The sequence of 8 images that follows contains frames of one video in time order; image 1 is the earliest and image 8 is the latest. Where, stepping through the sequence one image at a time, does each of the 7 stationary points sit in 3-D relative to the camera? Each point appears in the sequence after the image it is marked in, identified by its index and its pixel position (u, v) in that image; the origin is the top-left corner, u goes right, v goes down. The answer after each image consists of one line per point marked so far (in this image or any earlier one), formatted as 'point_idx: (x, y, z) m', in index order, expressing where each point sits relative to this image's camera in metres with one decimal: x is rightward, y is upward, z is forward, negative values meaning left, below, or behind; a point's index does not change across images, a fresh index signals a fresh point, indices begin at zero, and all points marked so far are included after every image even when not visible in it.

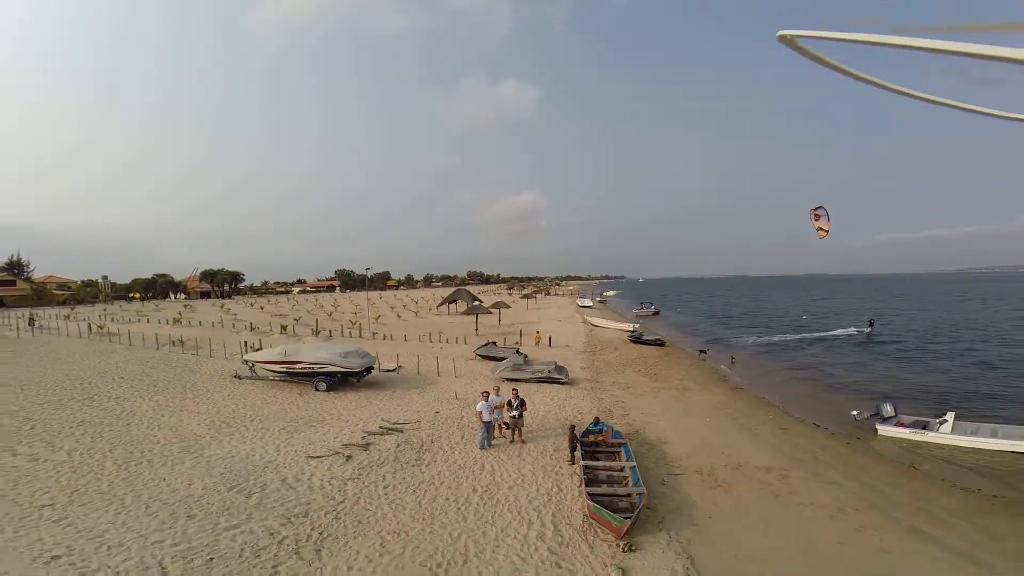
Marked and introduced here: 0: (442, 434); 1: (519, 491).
0: (-1.1, -2.4, +7.2) m
1: (+0.1, -2.5, +5.5) m
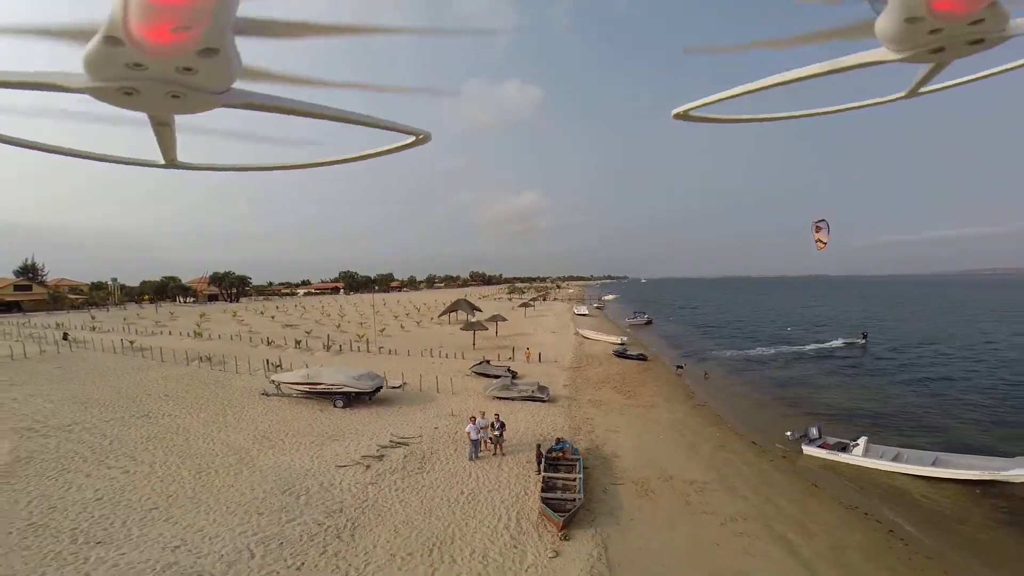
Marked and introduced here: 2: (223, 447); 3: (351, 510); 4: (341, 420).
0: (-1.5, -3.3, +9.0) m
1: (-0.2, -3.4, +7.3) m
2: (-5.8, -3.3, +8.9) m
3: (-2.3, -3.4, +6.5) m
4: (-4.1, -3.3, +10.6) m
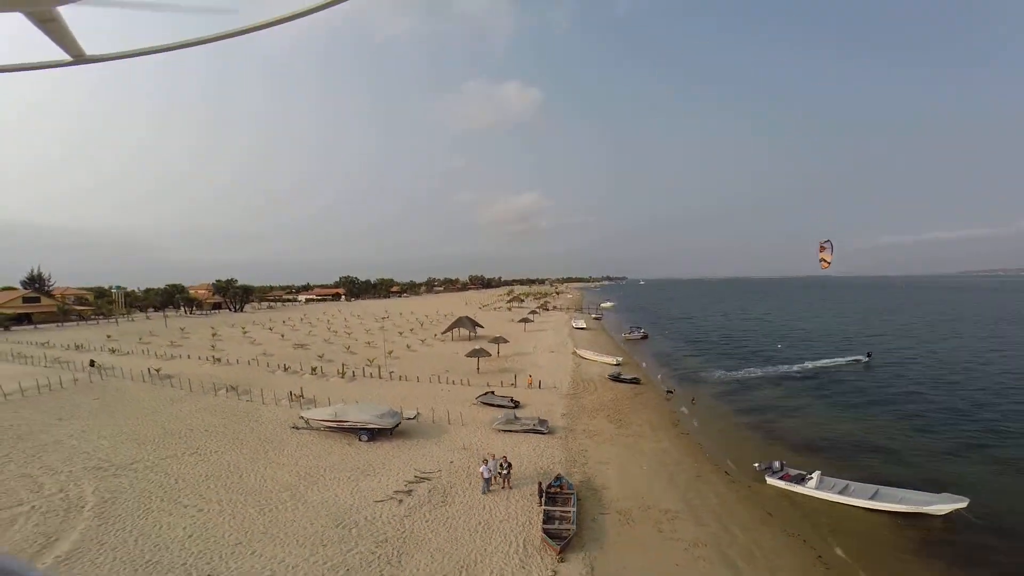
0: (-1.3, -4.8, +10.7) m
1: (-0.1, -4.8, +9.0) m
2: (-5.7, -4.8, +10.6) m
3: (-2.2, -4.8, +8.2) m
4: (-4.0, -4.8, +12.3) m
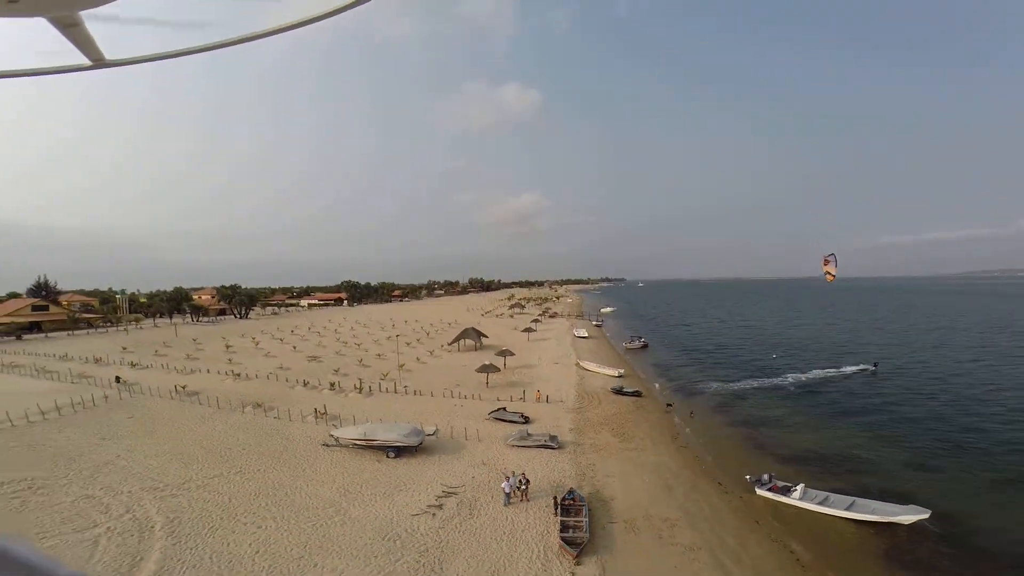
0: (-0.9, -5.7, +12.1) m
1: (+0.4, -5.7, +10.4) m
2: (-5.2, -5.8, +11.9) m
3: (-1.7, -5.8, +9.5) m
4: (-3.5, -5.7, +13.7) m
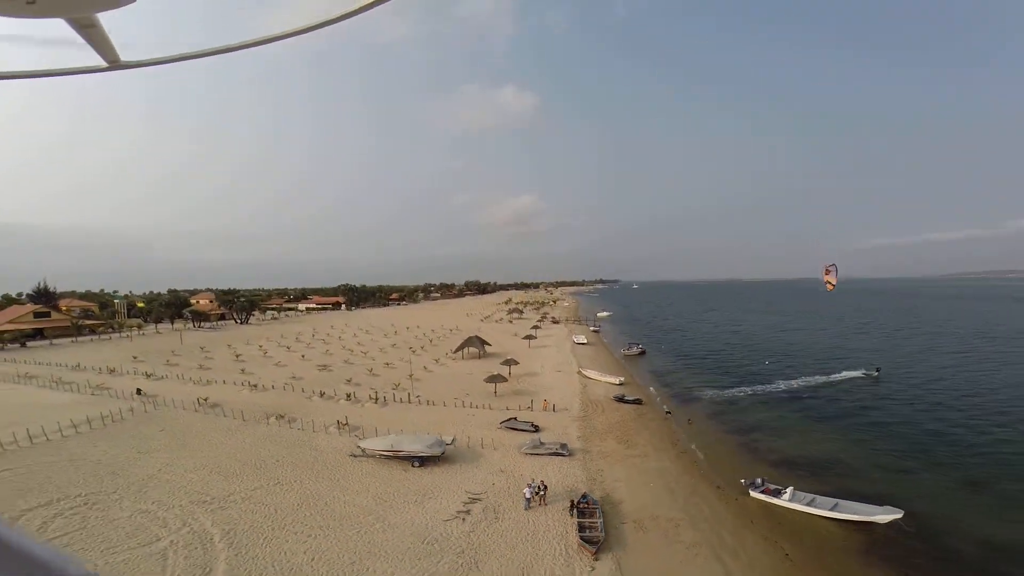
0: (-0.3, -6.5, +13.4) m
1: (+1.0, -6.5, +11.7) m
2: (-4.7, -6.5, +13.2) m
3: (-1.1, -6.5, +10.8) m
4: (-3.0, -6.5, +14.9) m
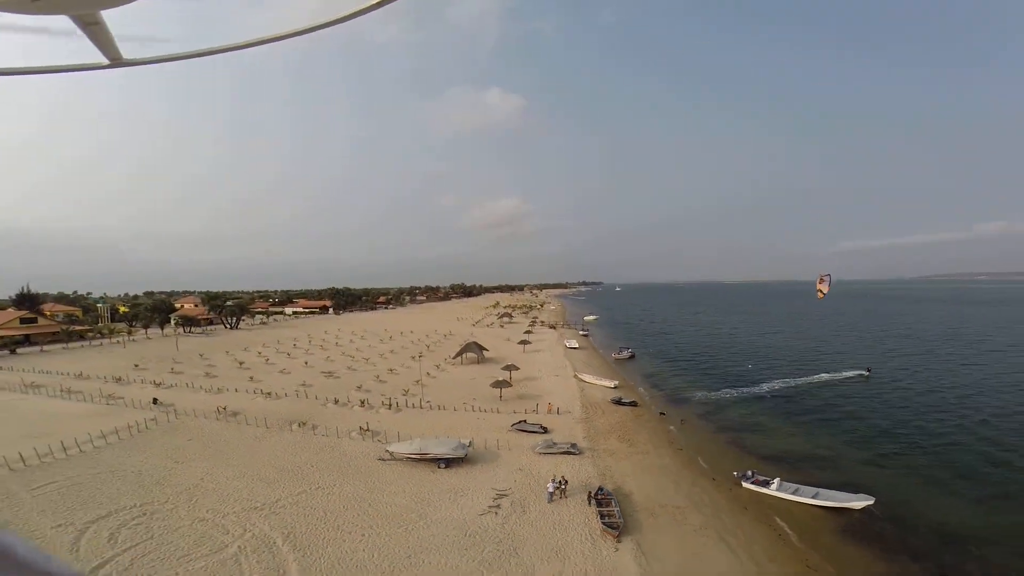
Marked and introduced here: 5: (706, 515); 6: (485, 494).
0: (+0.5, -7.1, +15.1) m
1: (+1.9, -7.1, +13.4) m
2: (-3.8, -7.1, +14.7) m
3: (-0.1, -7.1, +12.5) m
4: (-2.2, -7.1, +16.5) m
5: (+6.2, -7.3, +14.1) m
6: (-1.0, -7.1, +15.3) m
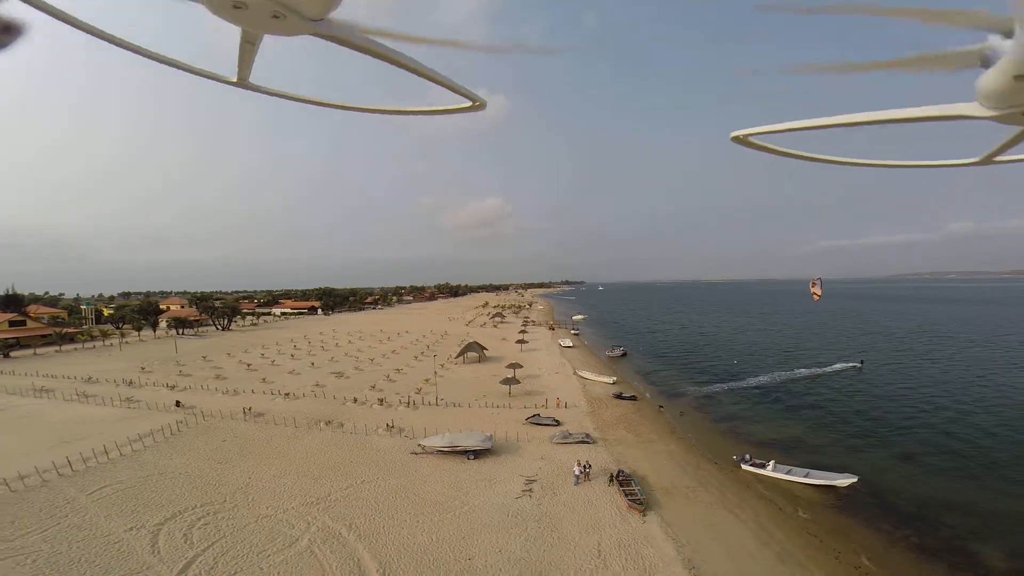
0: (+1.6, -7.3, +16.8) m
1: (+3.0, -7.3, +15.2) m
2: (-2.7, -7.3, +16.3) m
3: (+1.0, -7.3, +14.2) m
4: (-1.2, -7.3, +18.2) m
5: (+7.3, -7.5, +16.1) m
6: (+0.1, -7.3, +17.0) m
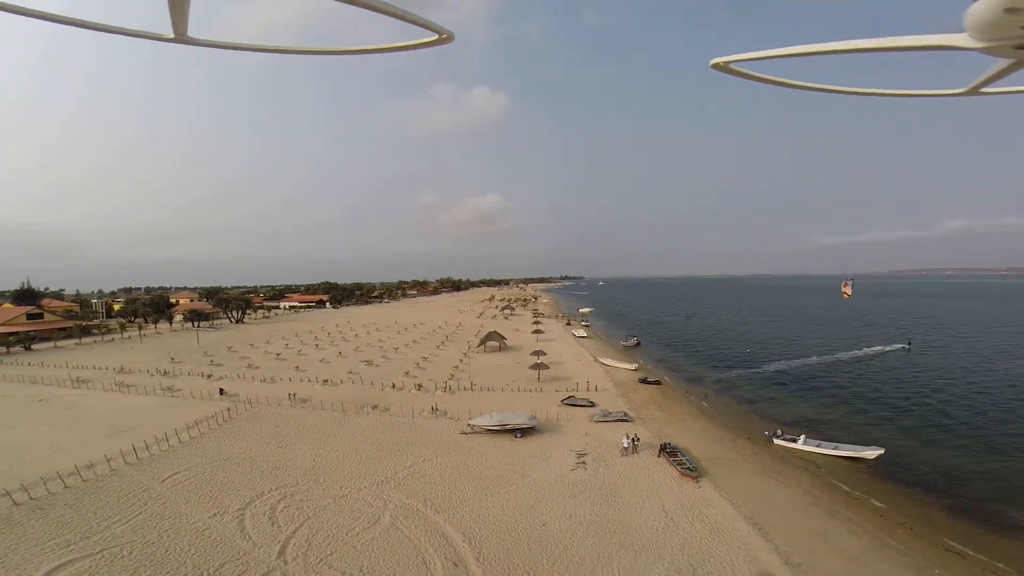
0: (+3.7, -6.6, +17.9) m
1: (+5.1, -6.7, +16.3) m
2: (-0.6, -6.7, +17.4) m
3: (+3.2, -6.7, +15.3) m
4: (+0.9, -6.7, +19.3) m
5: (+9.5, -6.9, +17.2) m
6: (+2.2, -6.7, +18.1) m
